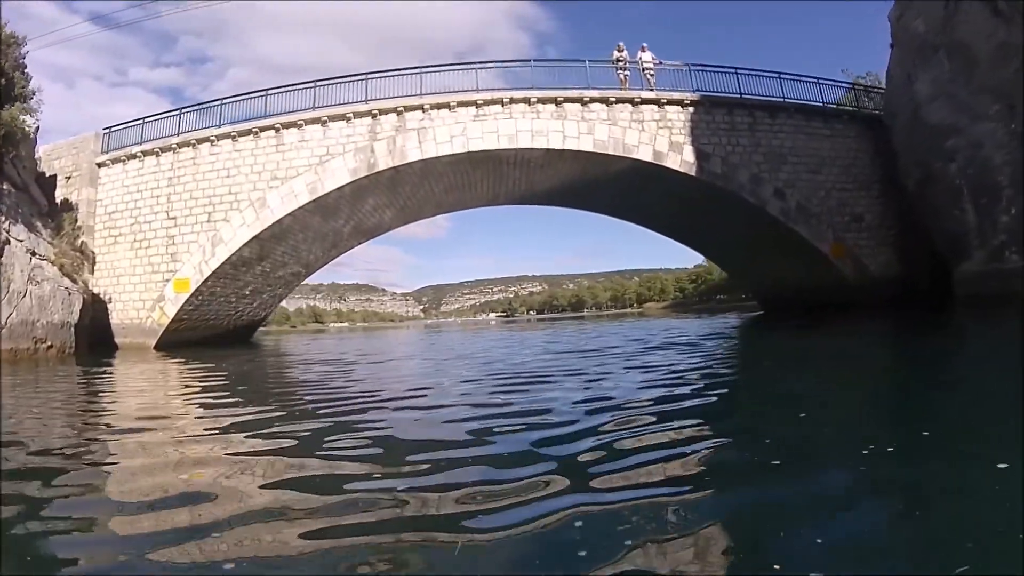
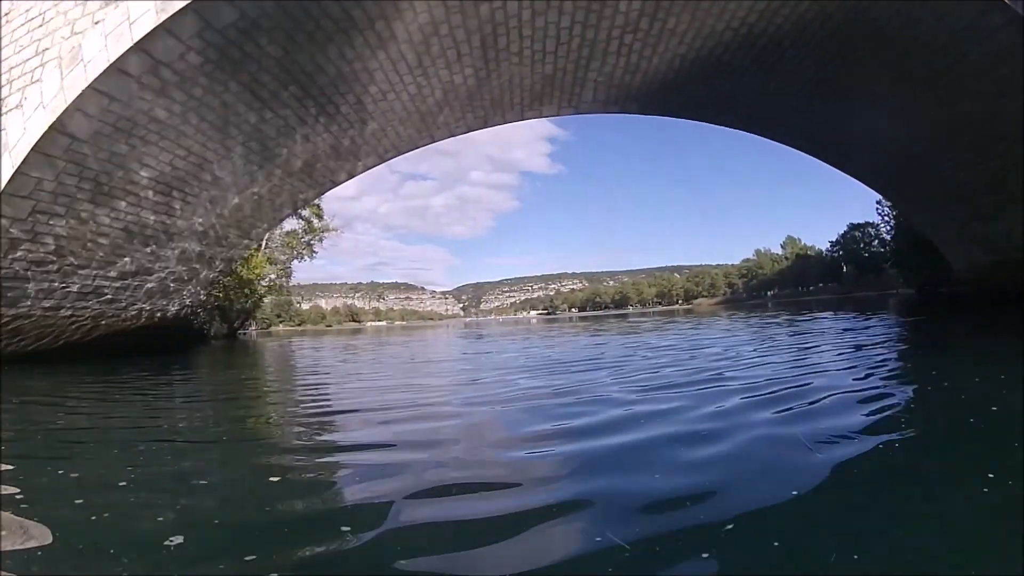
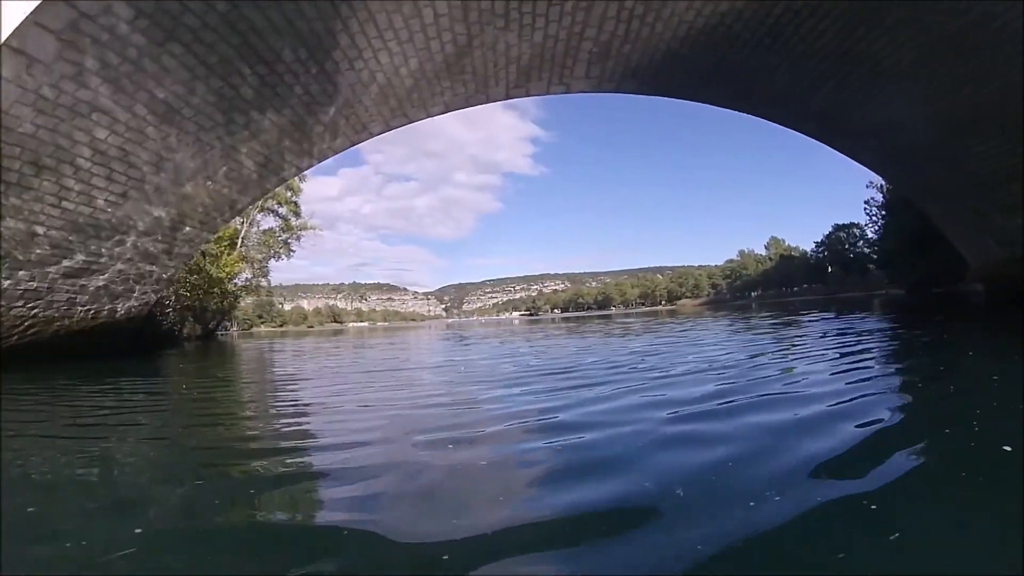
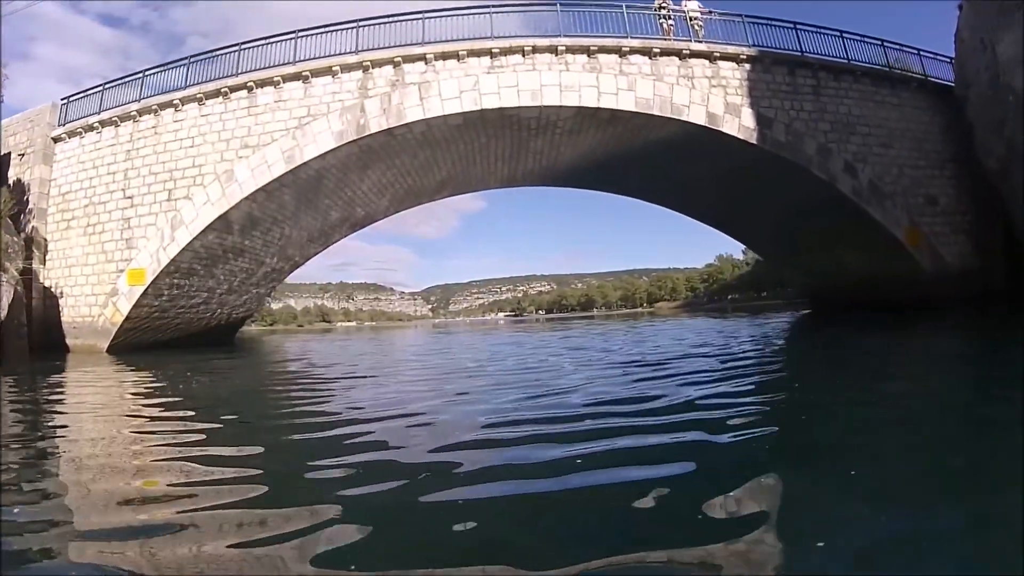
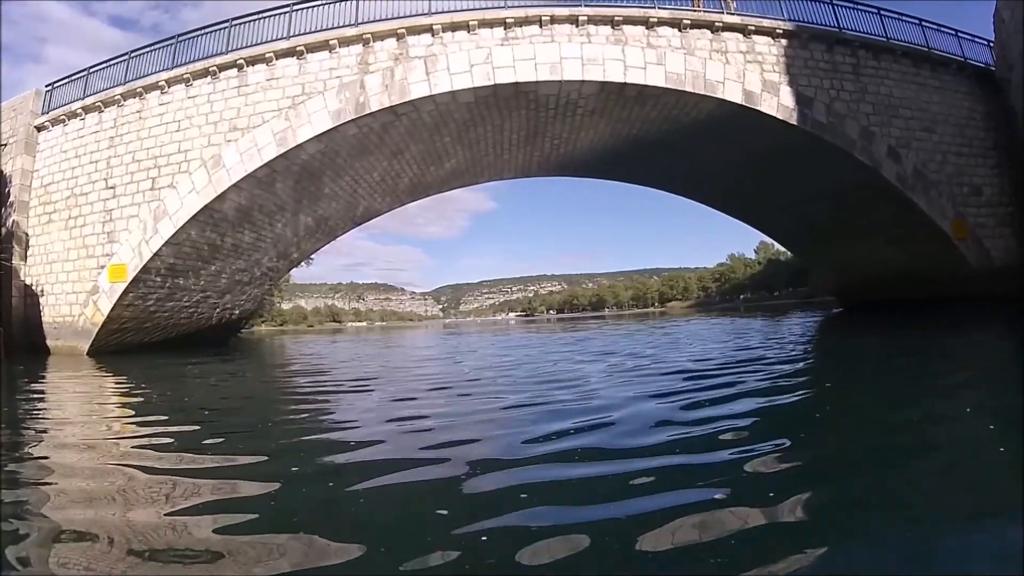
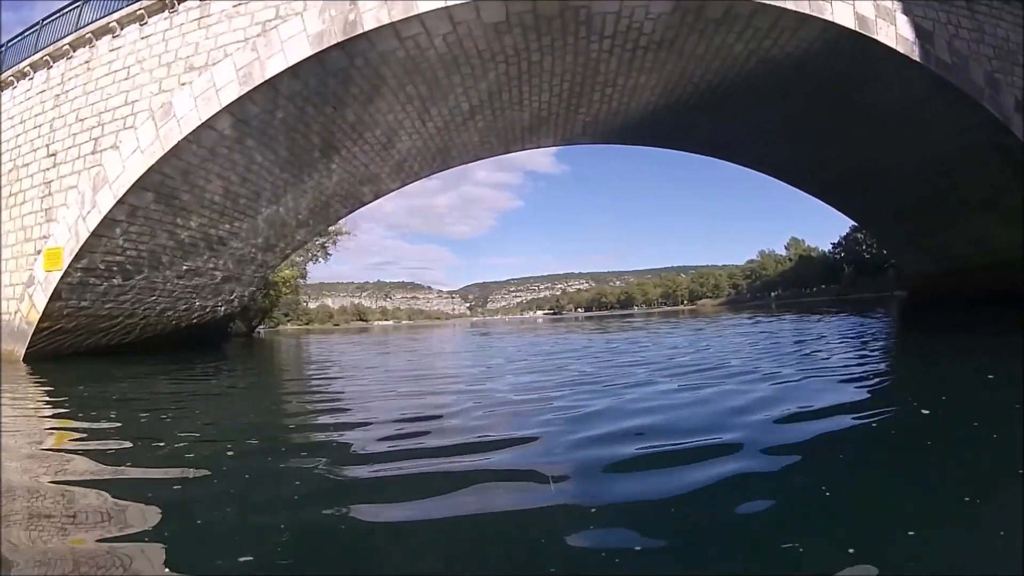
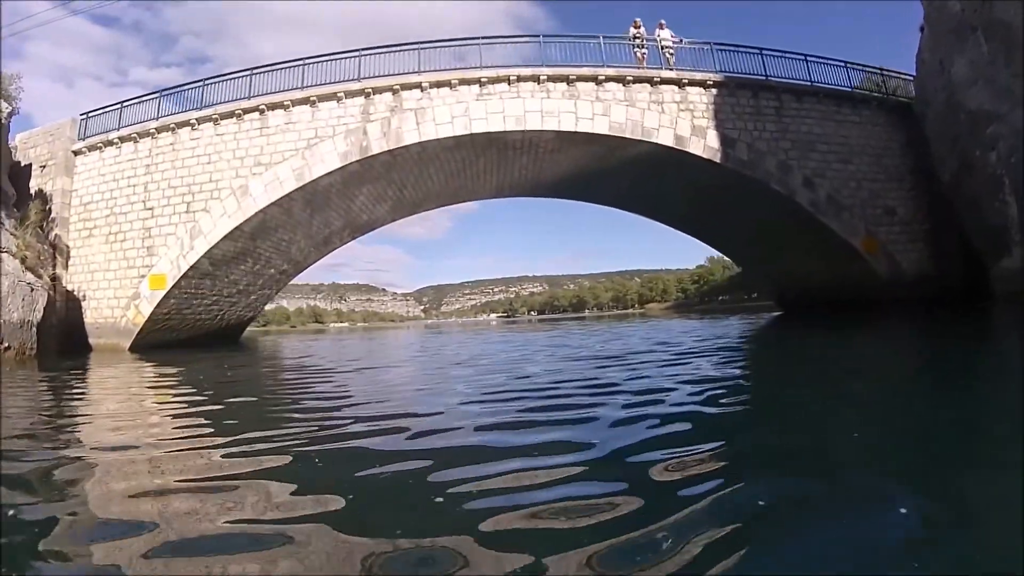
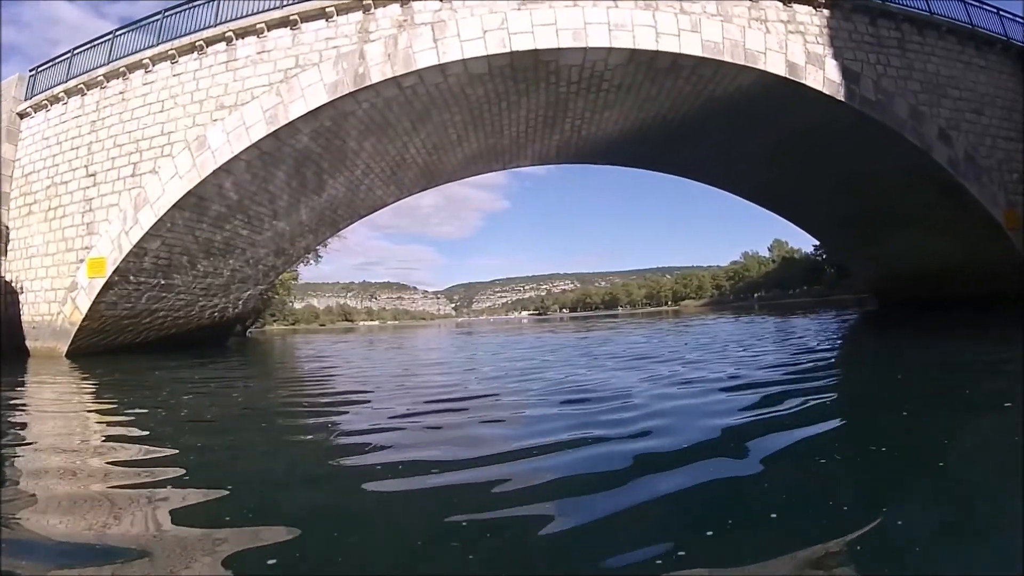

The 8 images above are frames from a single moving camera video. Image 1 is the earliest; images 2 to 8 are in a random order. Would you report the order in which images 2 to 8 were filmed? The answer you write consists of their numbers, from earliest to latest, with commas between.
7, 4, 5, 8, 6, 2, 3
